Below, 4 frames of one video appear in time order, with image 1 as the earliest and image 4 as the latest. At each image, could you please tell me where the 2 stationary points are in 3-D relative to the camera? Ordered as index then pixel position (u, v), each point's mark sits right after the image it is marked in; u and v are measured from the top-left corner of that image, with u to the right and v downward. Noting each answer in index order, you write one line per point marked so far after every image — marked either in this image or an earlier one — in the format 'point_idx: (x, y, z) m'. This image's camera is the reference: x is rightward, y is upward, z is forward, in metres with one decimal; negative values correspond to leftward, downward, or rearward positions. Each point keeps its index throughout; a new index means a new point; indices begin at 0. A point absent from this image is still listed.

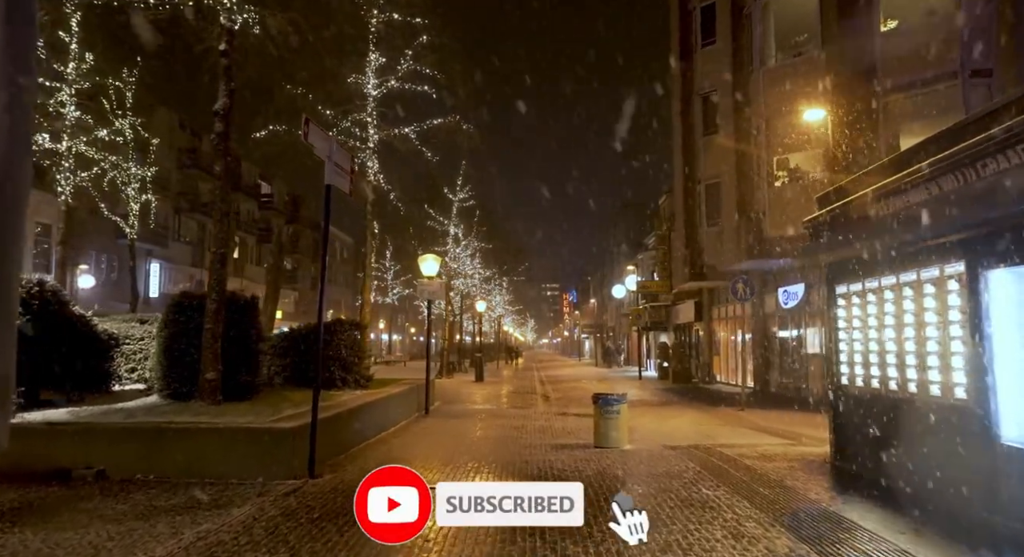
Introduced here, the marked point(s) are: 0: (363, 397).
0: (-2.9, -2.3, +13.6) m
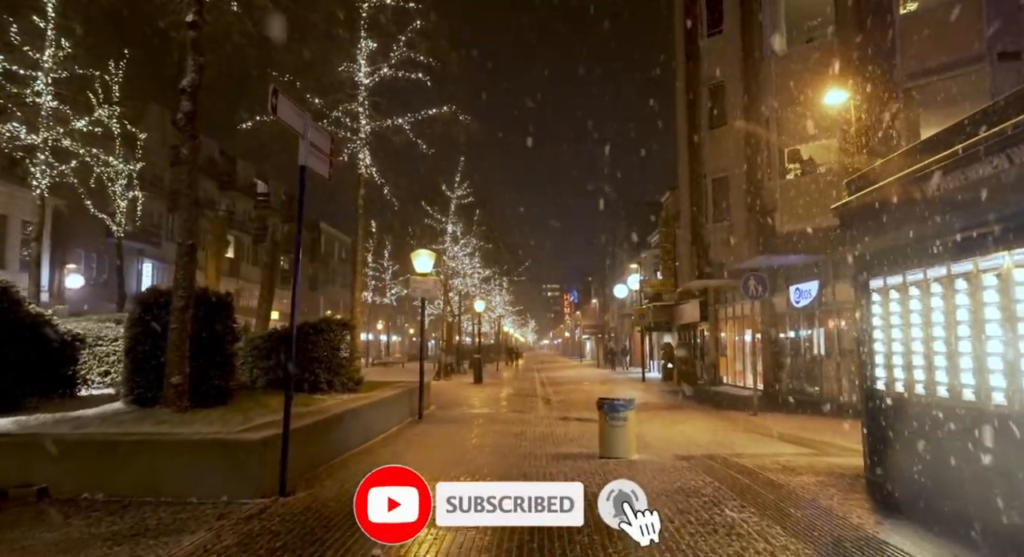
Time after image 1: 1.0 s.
0: (-3.0, -2.2, +12.6) m
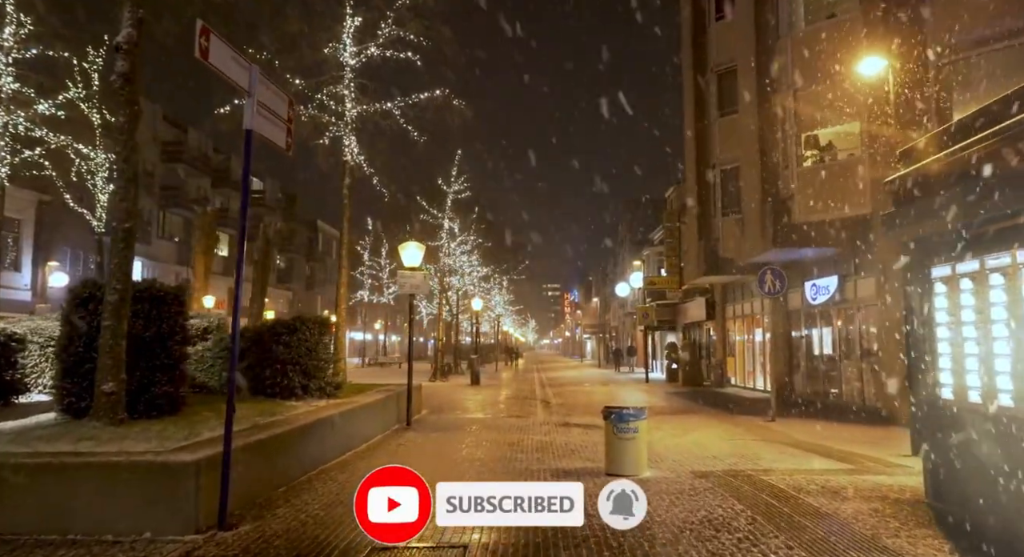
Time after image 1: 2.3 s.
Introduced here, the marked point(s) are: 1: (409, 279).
0: (-3.1, -2.1, +11.3) m
1: (-2.3, 0.0, +15.6) m
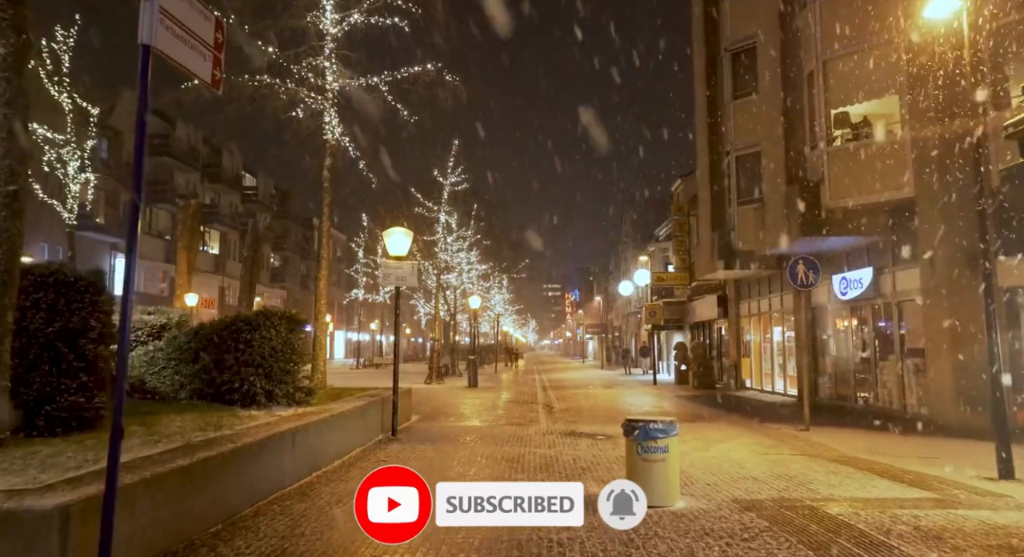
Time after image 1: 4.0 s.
0: (-3.1, -1.9, +9.5) m
1: (-2.3, +0.2, +13.8) m
